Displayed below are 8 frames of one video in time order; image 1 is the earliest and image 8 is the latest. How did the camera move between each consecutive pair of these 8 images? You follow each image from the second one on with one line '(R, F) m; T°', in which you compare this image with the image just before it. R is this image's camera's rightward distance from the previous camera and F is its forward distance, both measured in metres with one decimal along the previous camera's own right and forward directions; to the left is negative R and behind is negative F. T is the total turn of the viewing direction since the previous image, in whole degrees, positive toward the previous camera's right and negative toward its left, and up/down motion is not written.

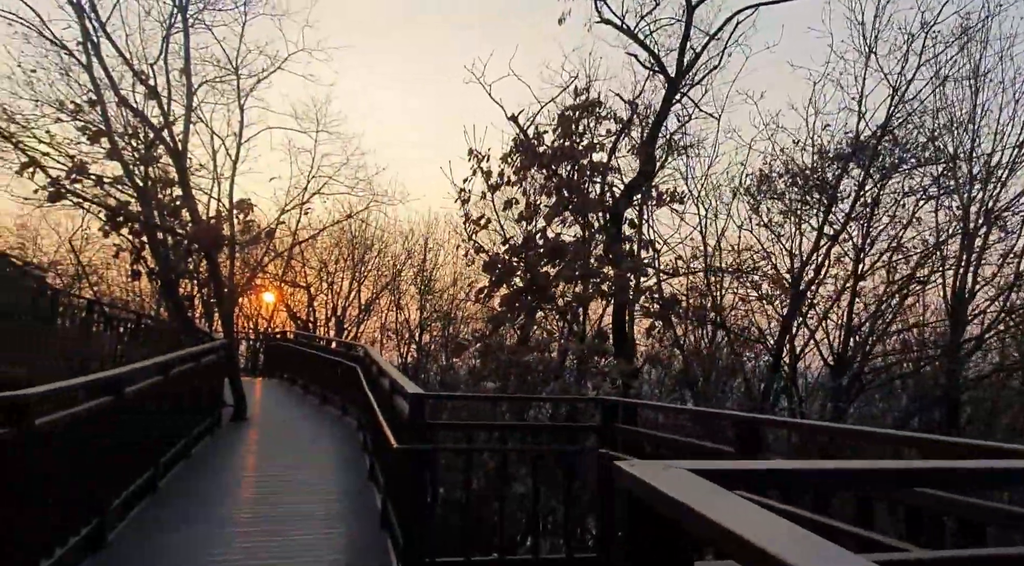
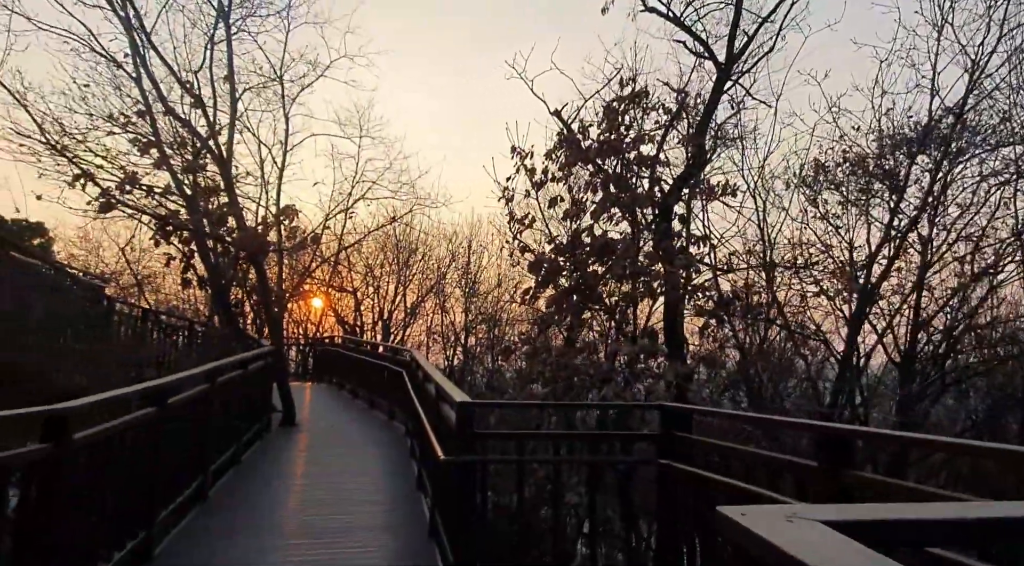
(0.0, +0.2) m; -4°
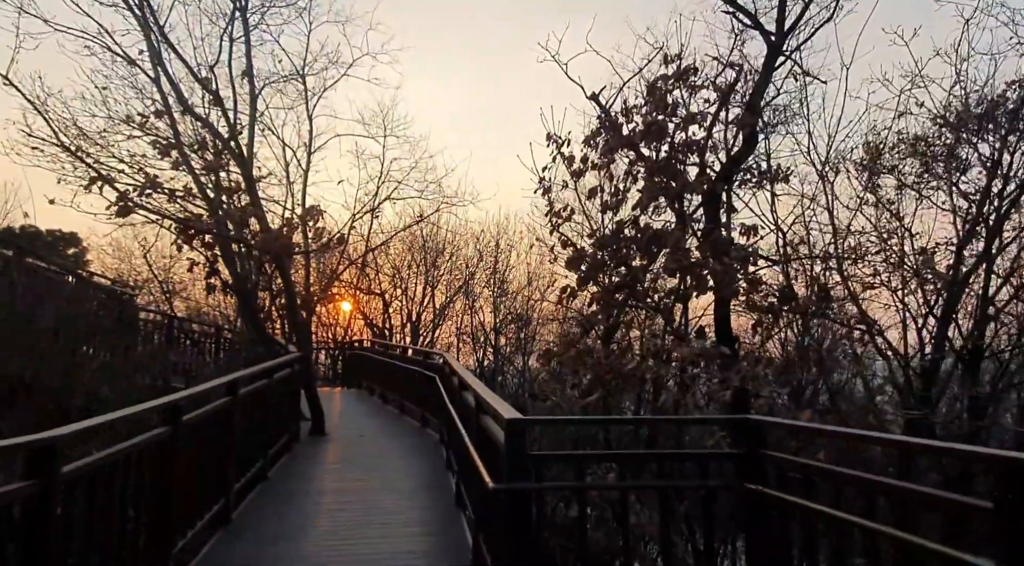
(-0.1, +0.6) m; -2°
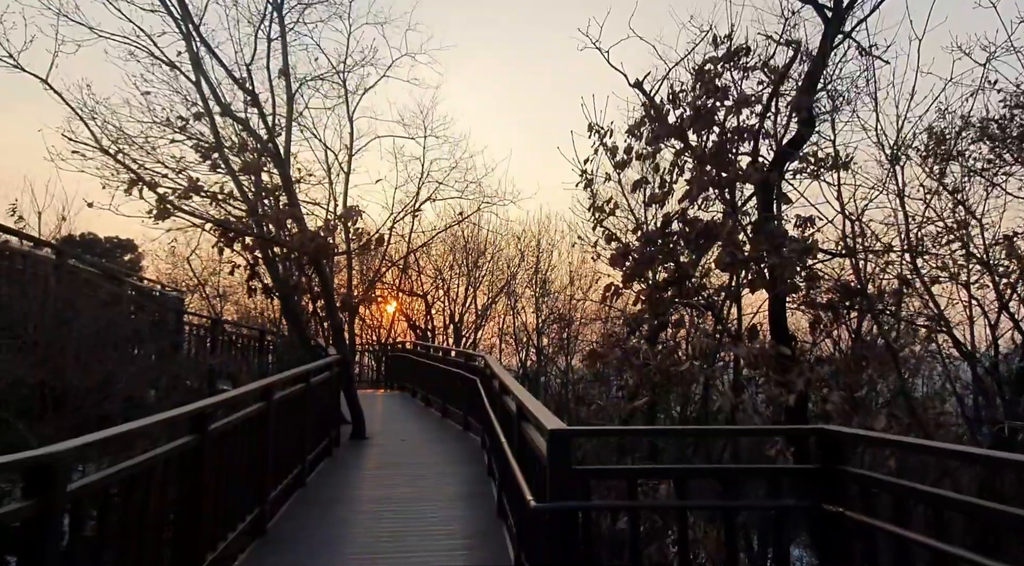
(0.0, +0.3) m; -4°
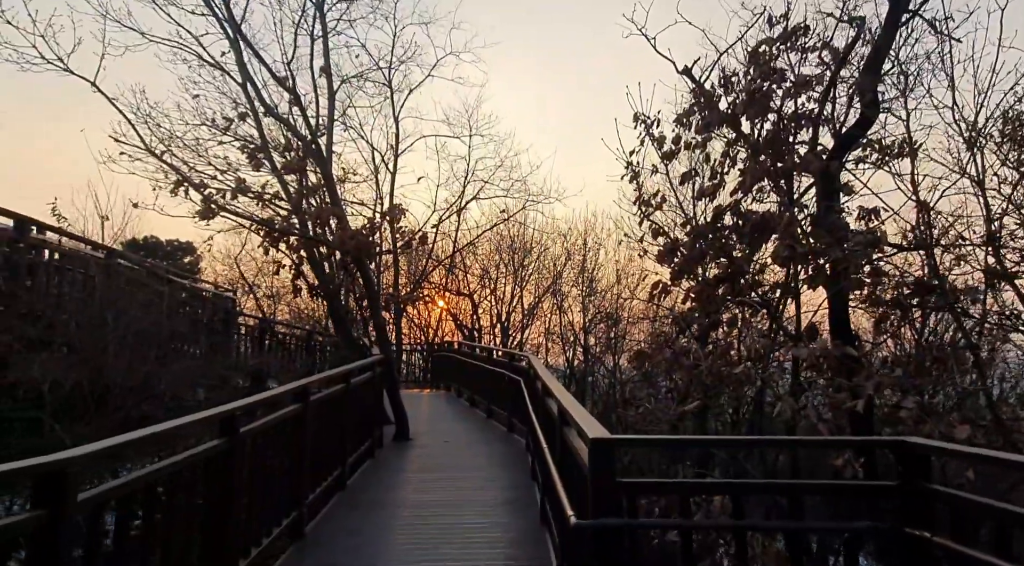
(0.0, +0.3) m; -4°
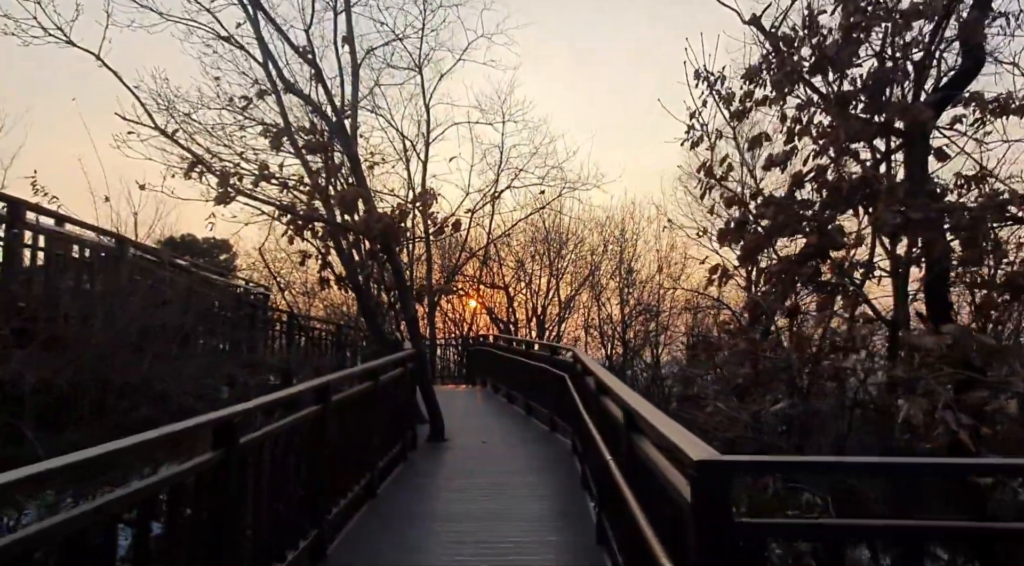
(-0.1, +0.8) m; -3°
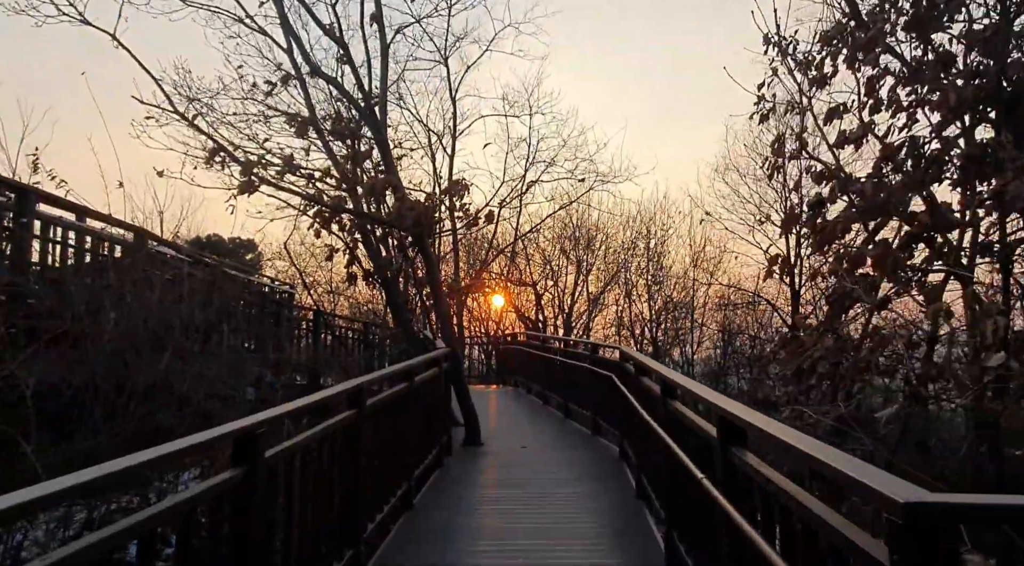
(-0.2, +0.6) m; -2°
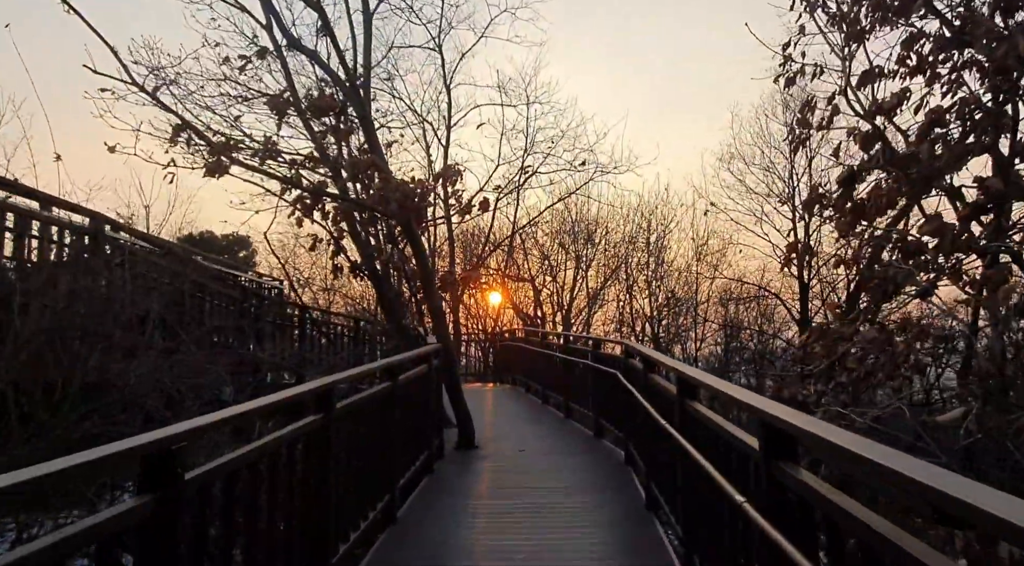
(0.0, +0.7) m; 0°
